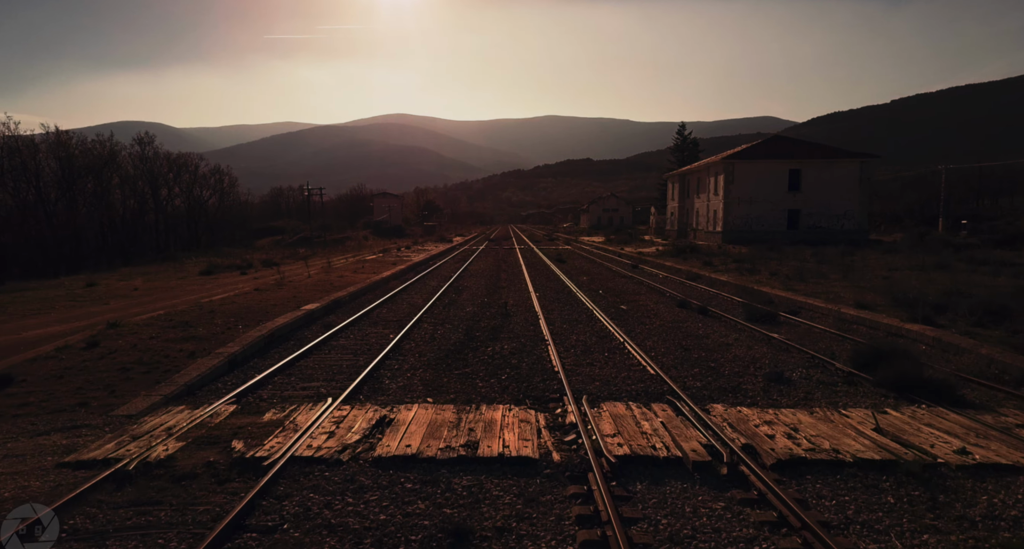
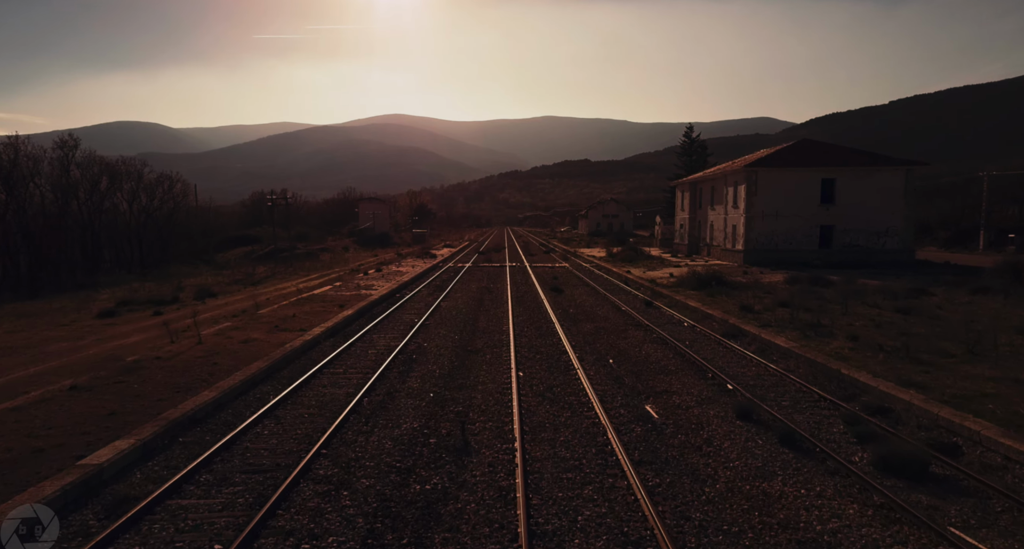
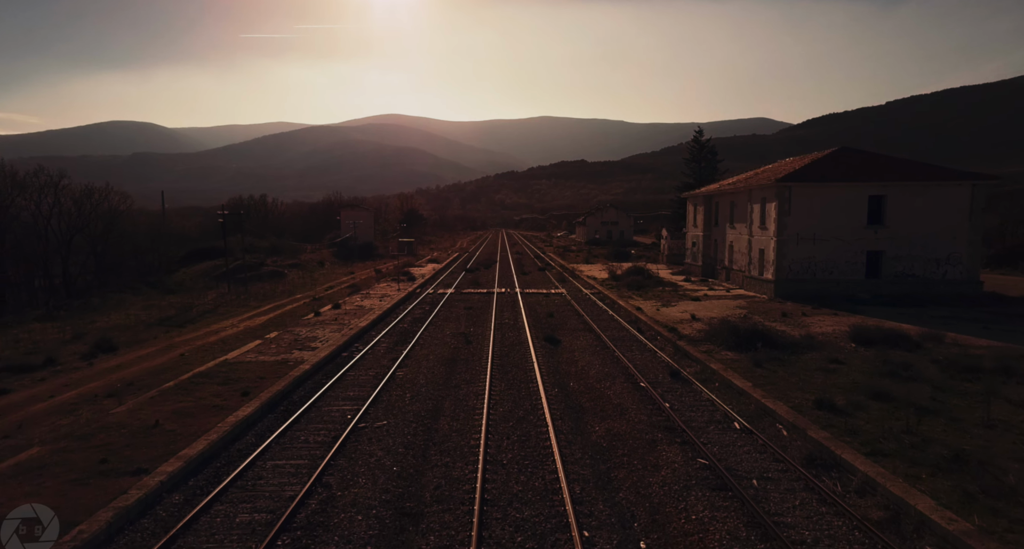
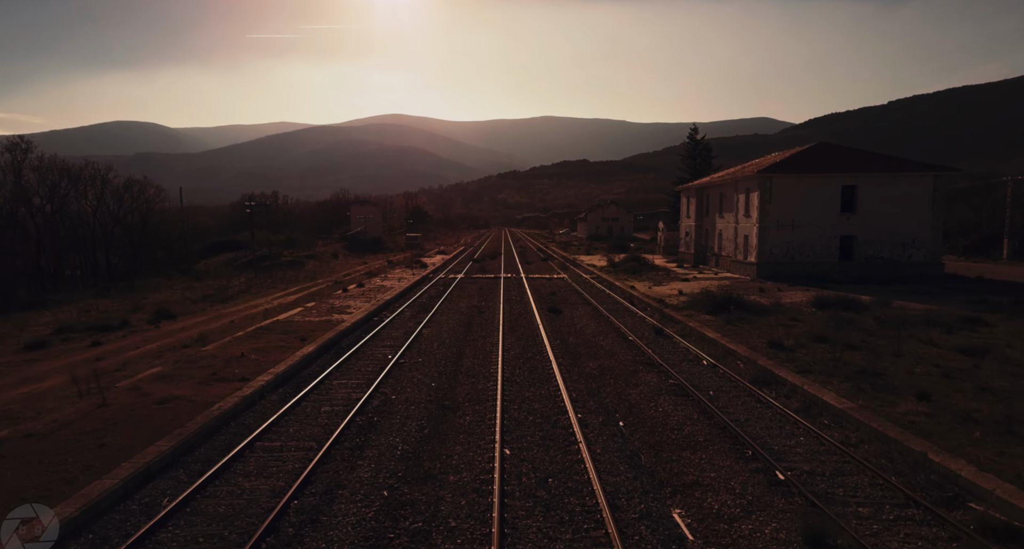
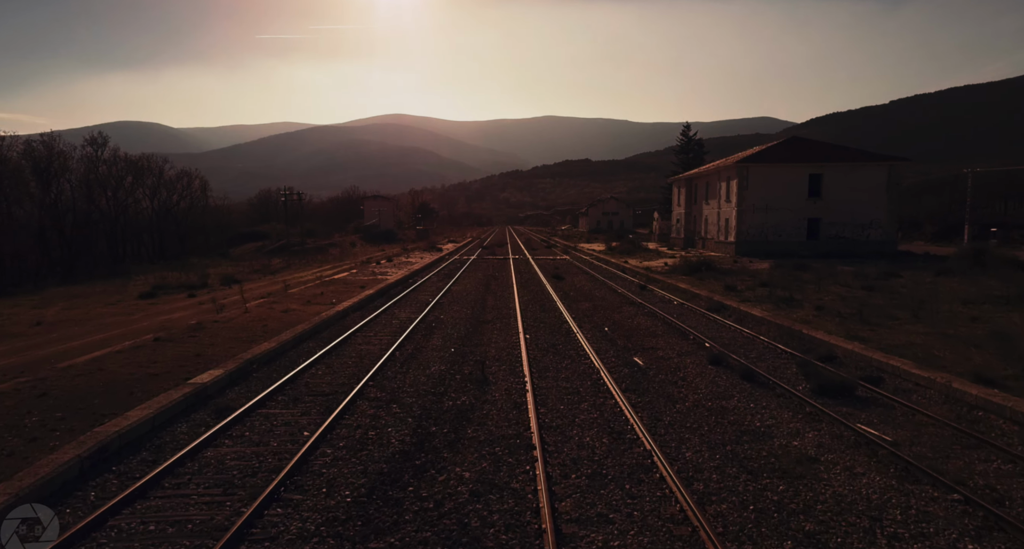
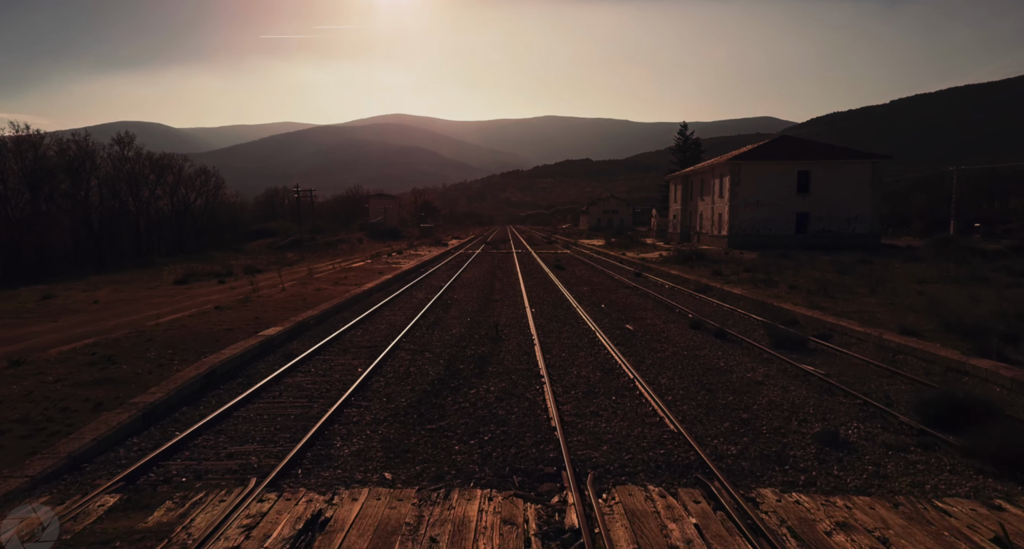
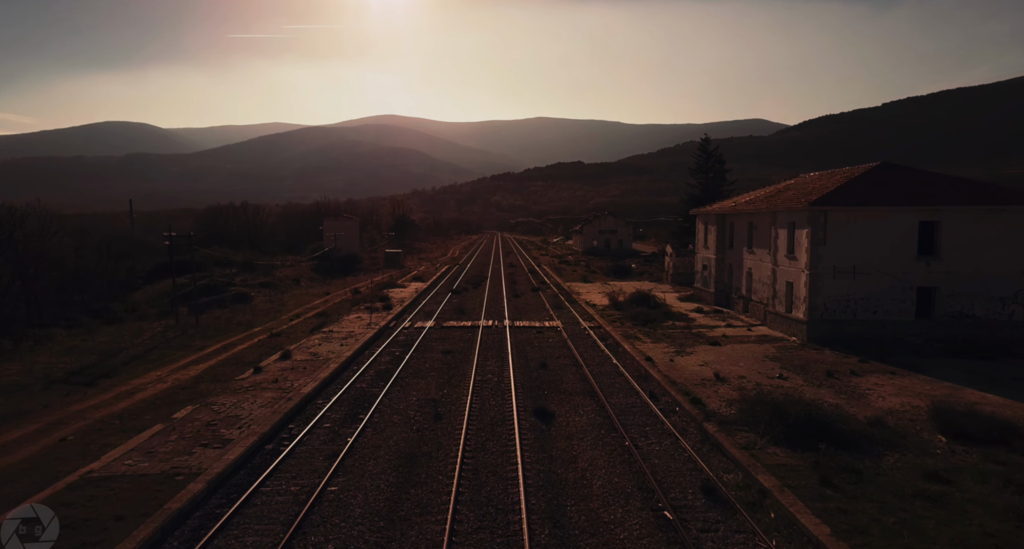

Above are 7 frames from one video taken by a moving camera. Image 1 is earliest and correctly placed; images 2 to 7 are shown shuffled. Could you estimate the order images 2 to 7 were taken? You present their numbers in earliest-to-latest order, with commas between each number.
6, 5, 2, 4, 3, 7
